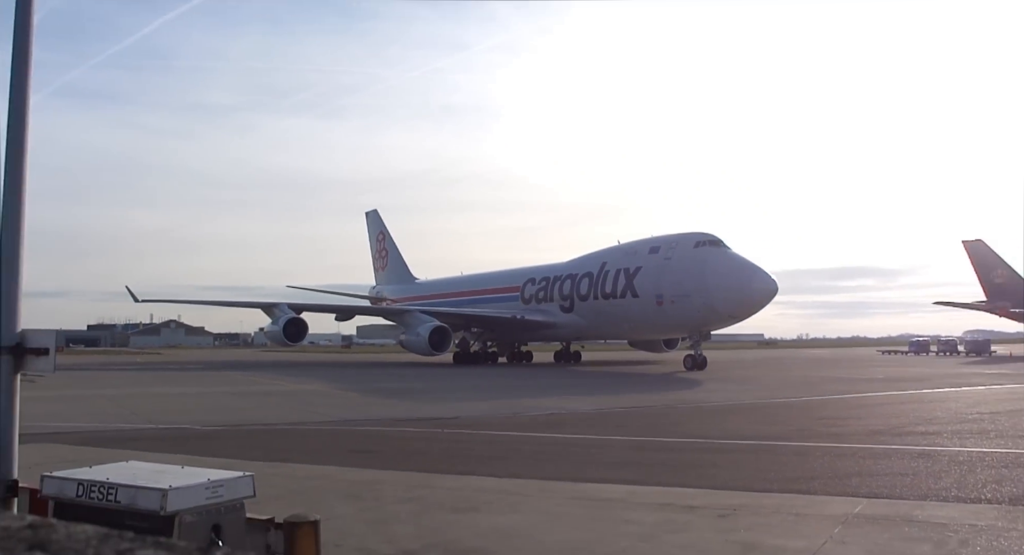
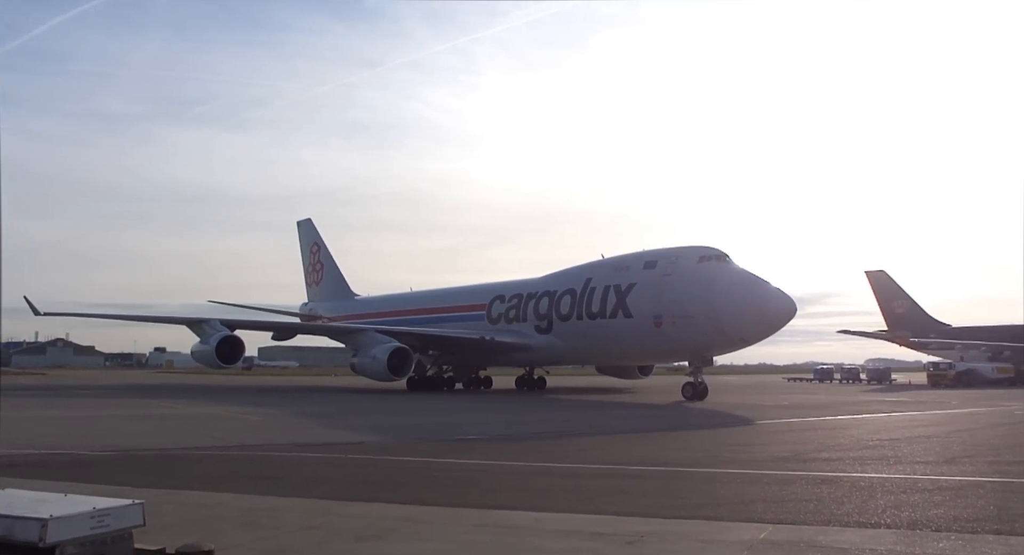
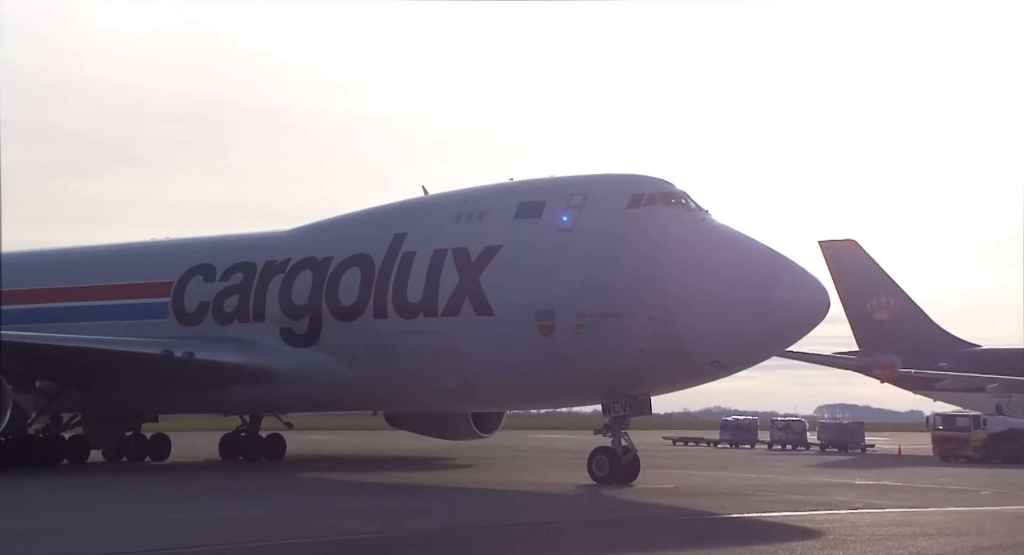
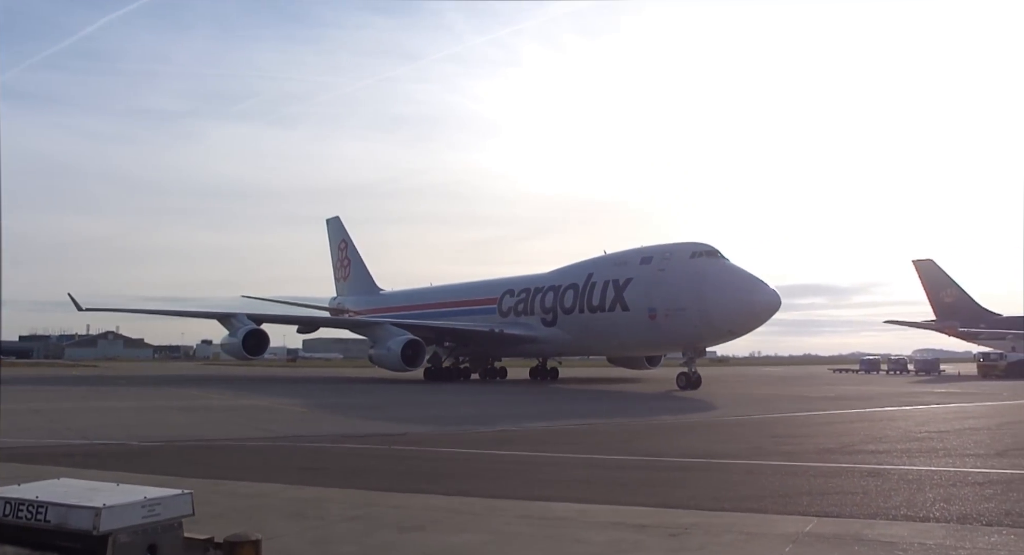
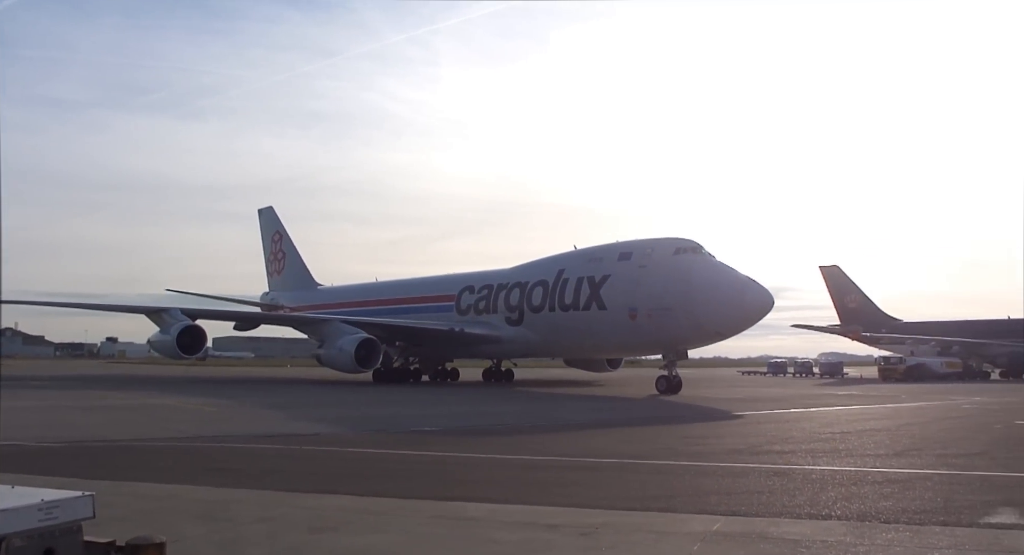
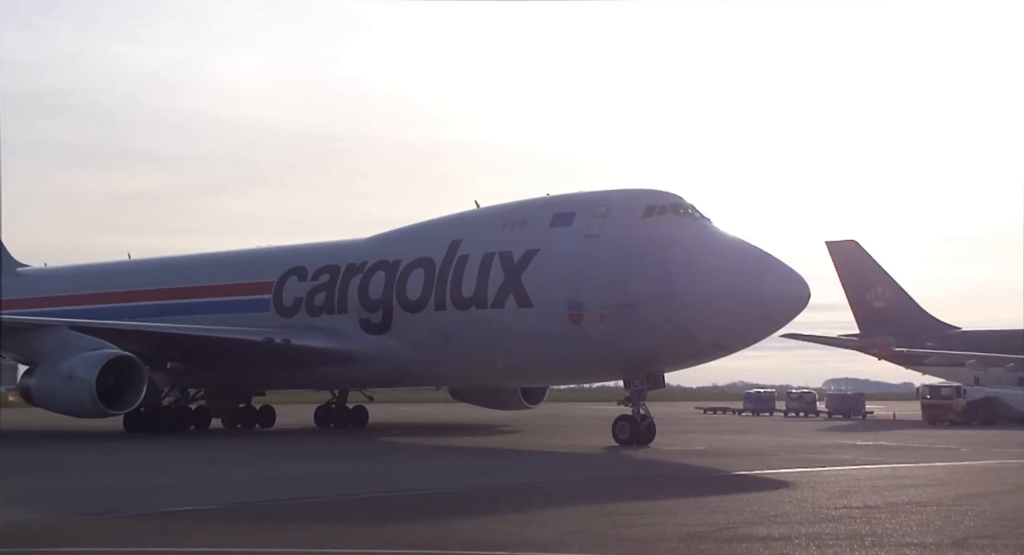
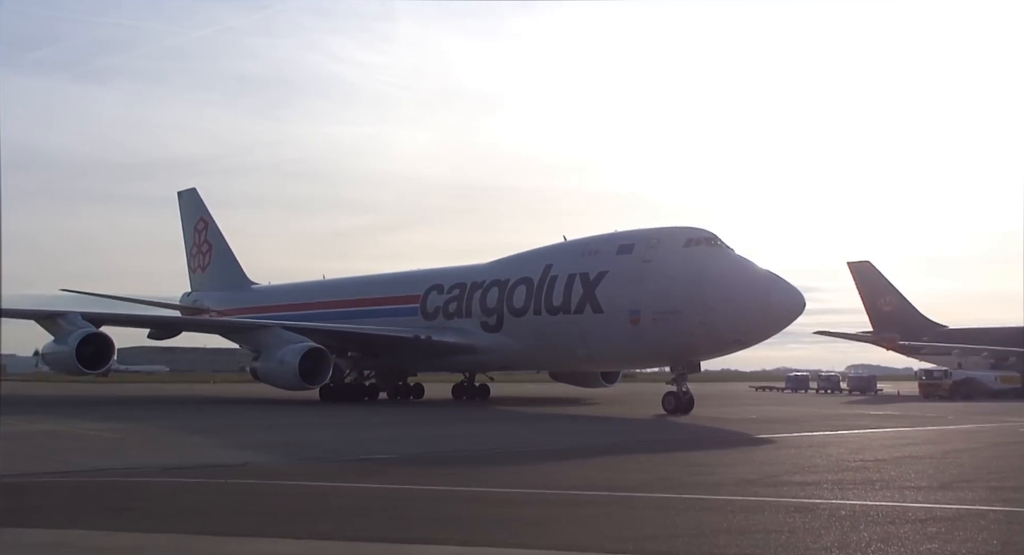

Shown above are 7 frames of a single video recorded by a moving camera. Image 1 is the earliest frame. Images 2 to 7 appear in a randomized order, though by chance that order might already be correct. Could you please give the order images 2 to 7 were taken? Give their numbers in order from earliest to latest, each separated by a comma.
4, 2, 5, 7, 6, 3
